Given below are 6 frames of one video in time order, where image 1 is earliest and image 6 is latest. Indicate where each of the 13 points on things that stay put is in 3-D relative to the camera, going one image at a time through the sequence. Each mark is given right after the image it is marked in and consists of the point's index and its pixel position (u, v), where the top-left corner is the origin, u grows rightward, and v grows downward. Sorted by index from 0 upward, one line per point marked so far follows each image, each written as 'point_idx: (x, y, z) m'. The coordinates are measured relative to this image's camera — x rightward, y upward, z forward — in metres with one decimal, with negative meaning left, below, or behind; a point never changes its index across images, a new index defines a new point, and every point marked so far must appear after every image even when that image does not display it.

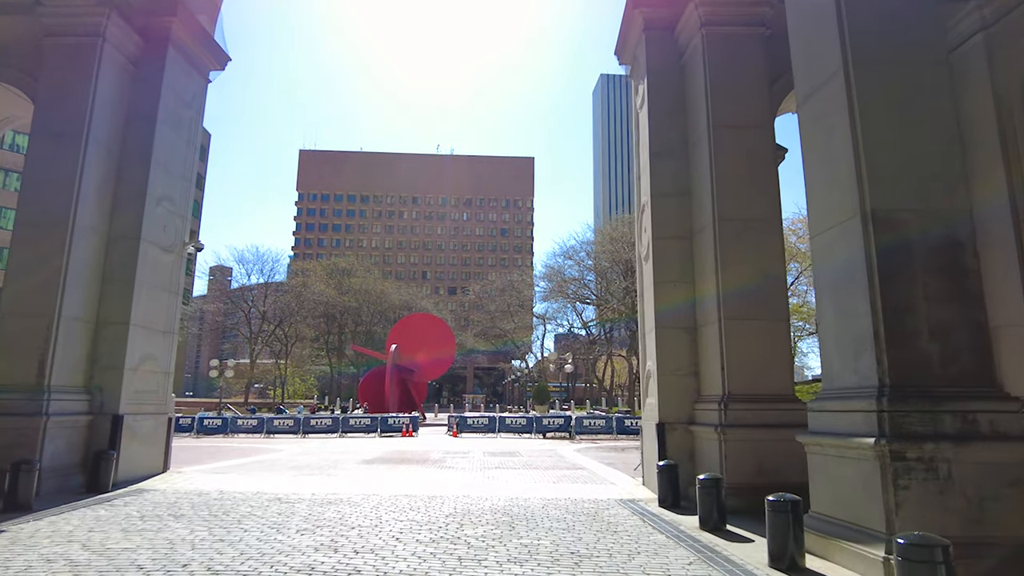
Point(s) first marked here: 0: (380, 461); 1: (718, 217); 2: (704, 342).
0: (-3.5, -4.5, +16.9) m
1: (+3.4, +1.2, +10.6) m
2: (+3.2, -0.9, +10.9) m
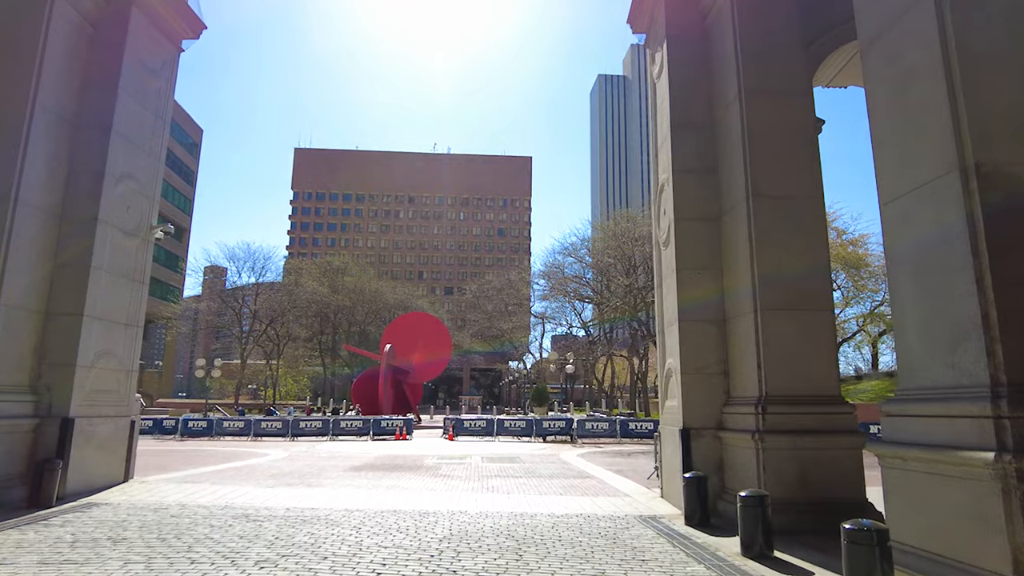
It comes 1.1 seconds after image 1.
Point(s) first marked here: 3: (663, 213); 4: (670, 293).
0: (-3.5, -4.3, +15.6) m
1: (+3.5, +1.4, +9.3) m
2: (+3.3, -0.7, +9.6) m
3: (+2.6, +1.3, +11.1) m
4: (+2.6, -0.1, +10.6) m
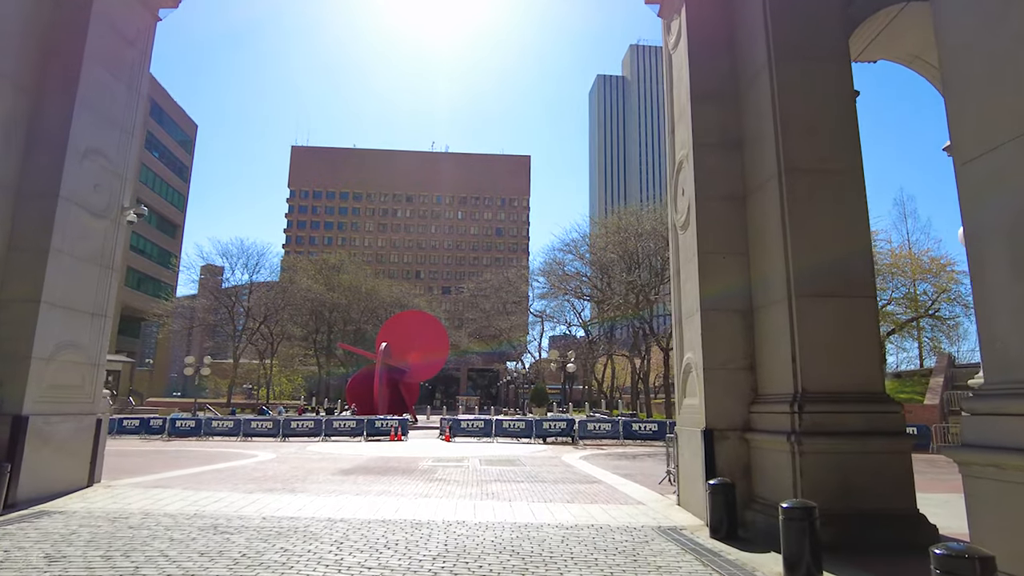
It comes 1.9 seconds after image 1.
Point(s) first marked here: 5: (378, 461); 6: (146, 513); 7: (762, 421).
0: (-3.5, -4.1, +14.6) m
1: (+3.5, +1.6, +8.4) m
2: (+3.3, -0.5, +8.7) m
3: (+2.7, +1.5, +10.1) m
4: (+2.7, +0.1, +9.6) m
5: (-3.6, -4.7, +17.5) m
6: (-4.7, -2.9, +8.3) m
7: (+3.2, -1.7, +8.3) m
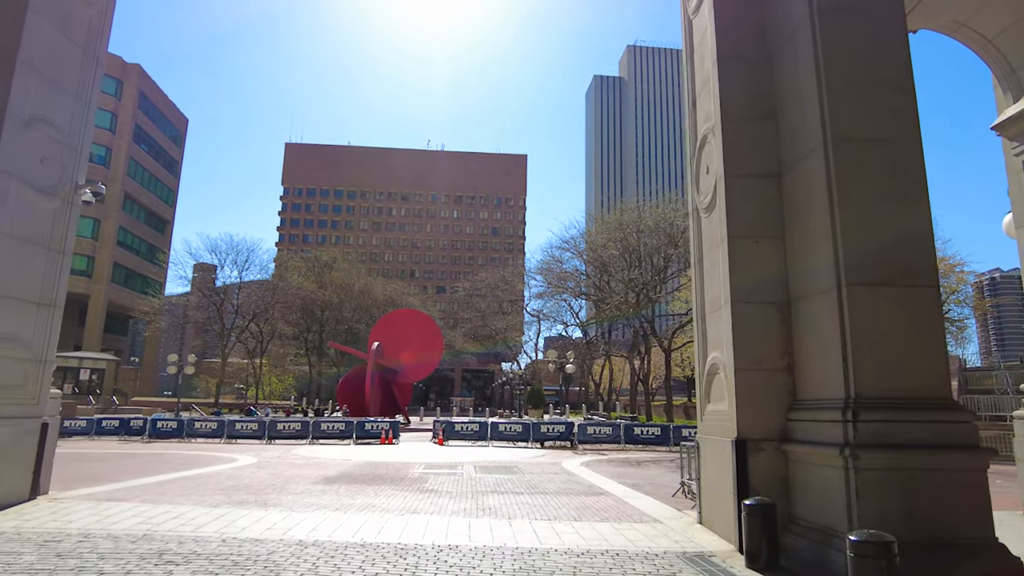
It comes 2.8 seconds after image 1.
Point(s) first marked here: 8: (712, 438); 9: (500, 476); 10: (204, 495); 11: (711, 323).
0: (-3.5, -4.0, +13.4) m
1: (+3.6, +1.7, +7.2) m
2: (+3.4, -0.4, +7.5) m
3: (+2.7, +1.6, +8.9) m
4: (+2.7, +0.3, +8.4) m
5: (-3.7, -4.5, +16.3) m
6: (-4.7, -2.7, +7.1) m
7: (+3.2, -1.6, +7.2) m
8: (+2.6, -1.9, +8.3) m
9: (-0.3, -4.1, +14.1) m
10: (-4.9, -3.3, +10.3) m
11: (+2.6, -0.5, +8.6) m
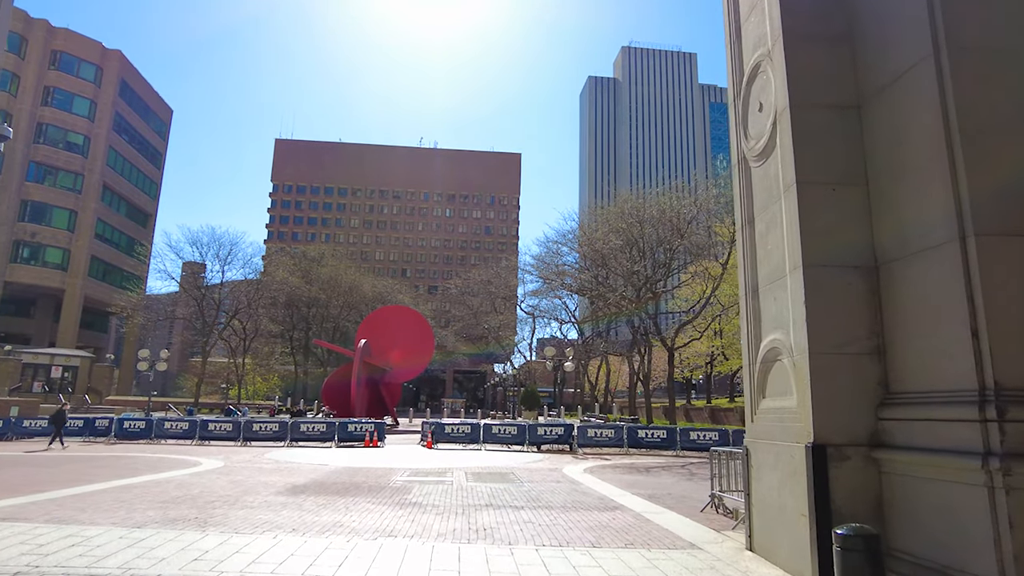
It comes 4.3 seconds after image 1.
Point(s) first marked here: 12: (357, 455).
0: (-3.6, -3.6, +11.5) m
1: (+3.6, +2.1, +5.4) m
2: (+3.4, 0.0, +5.7) m
3: (+2.7, +2.0, +7.1) m
4: (+2.7, +0.6, +6.6) m
5: (-3.8, -4.1, +14.4) m
6: (-4.6, -2.3, +5.2) m
7: (+3.3, -1.2, +5.4) m
8: (+2.6, -1.6, +6.5) m
9: (-0.3, -3.7, +12.2) m
10: (-4.9, -2.9, +8.4) m
11: (+2.7, -0.1, +6.8) m
12: (-4.7, -5.1, +19.8) m
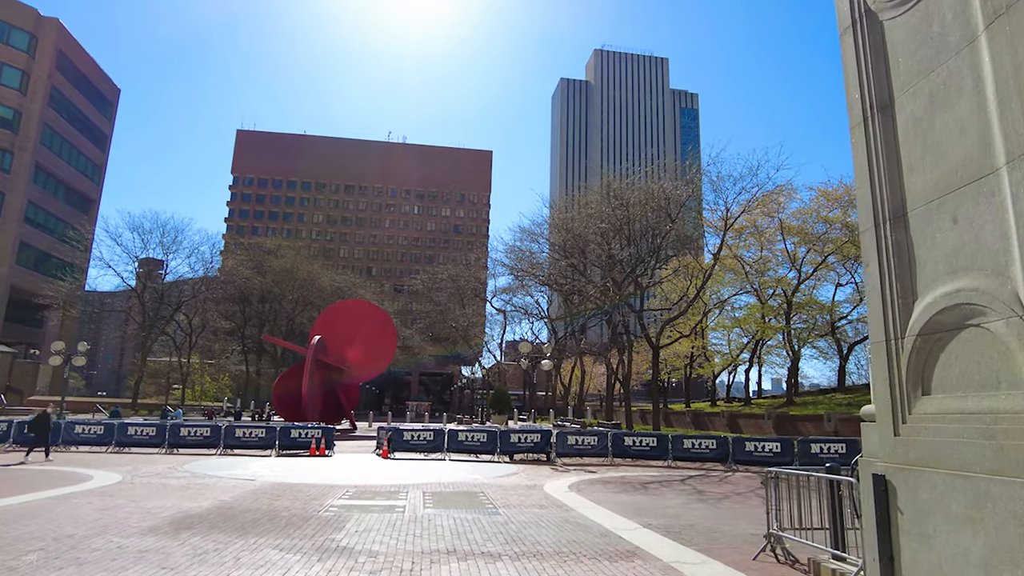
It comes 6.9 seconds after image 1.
0: (-3.9, -3.0, +8.2) m
1: (+3.6, +2.6, +2.6) m
2: (+3.4, +0.5, +2.8) m
3: (+2.6, +2.5, +4.3) m
4: (+2.6, +1.1, +3.7) m
5: (-4.3, -3.5, +11.1) m
6: (-4.7, -1.6, +1.9) m
7: (+3.2, -0.7, +2.5) m
8: (+2.5, -1.0, +3.5) m
9: (-0.7, -3.2, +9.1) m
10: (-5.1, -2.3, +5.1) m
11: (+2.6, +0.4, +3.9) m
12: (-5.5, -4.5, +16.4) m
